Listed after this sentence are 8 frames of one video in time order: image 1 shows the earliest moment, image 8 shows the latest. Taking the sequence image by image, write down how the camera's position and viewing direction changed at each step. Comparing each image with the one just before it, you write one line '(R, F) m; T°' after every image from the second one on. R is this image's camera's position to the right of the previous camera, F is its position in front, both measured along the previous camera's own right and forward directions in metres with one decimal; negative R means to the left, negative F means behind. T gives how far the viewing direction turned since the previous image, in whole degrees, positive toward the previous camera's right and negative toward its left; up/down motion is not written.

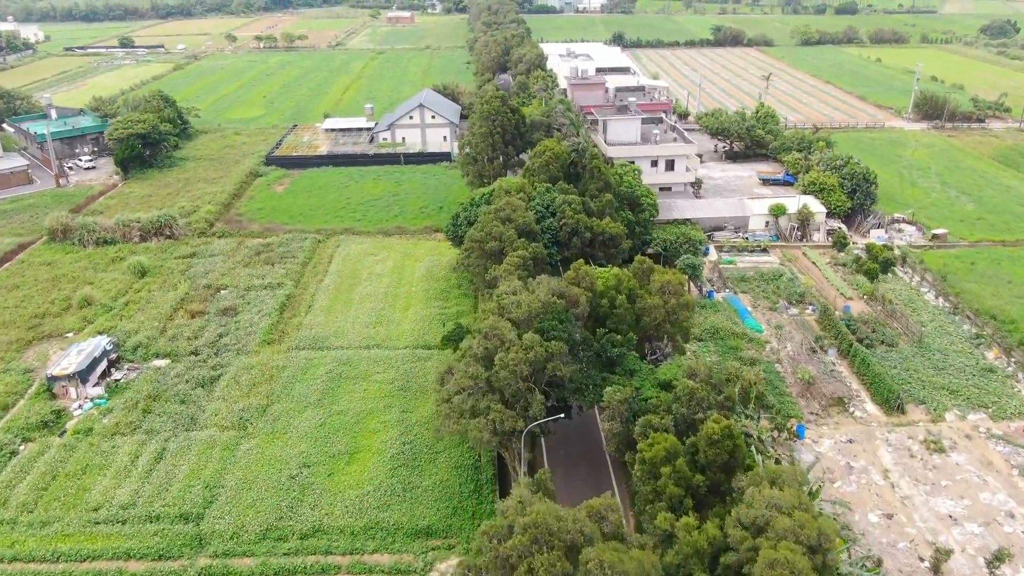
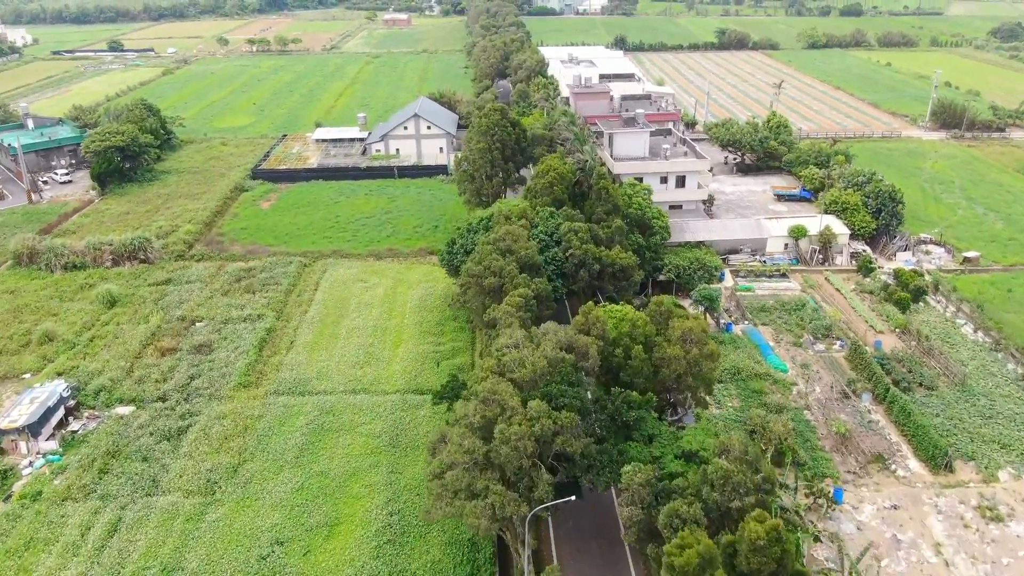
(-0.1, +3.5) m; 0°
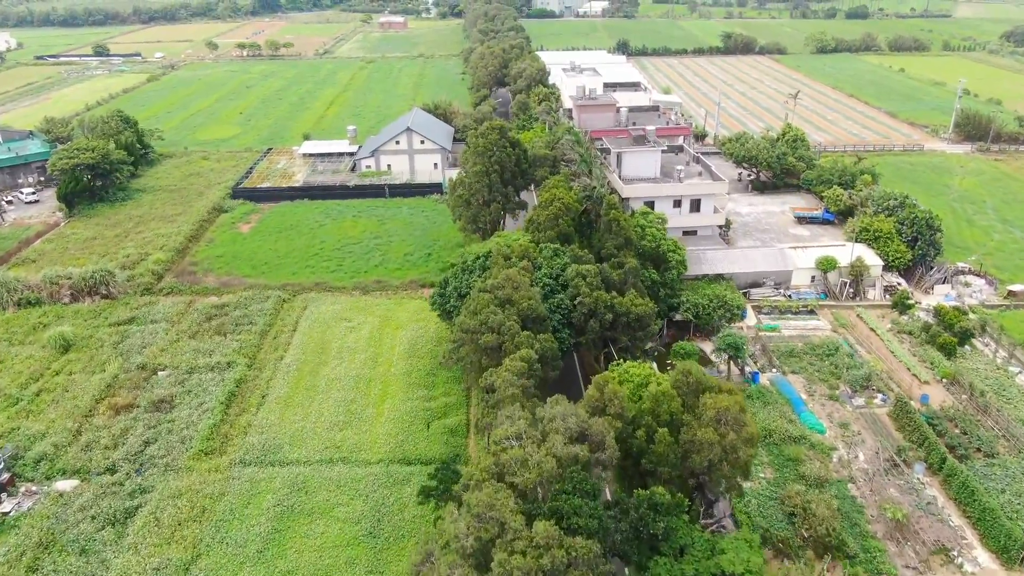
(-0.1, +4.3) m; 0°
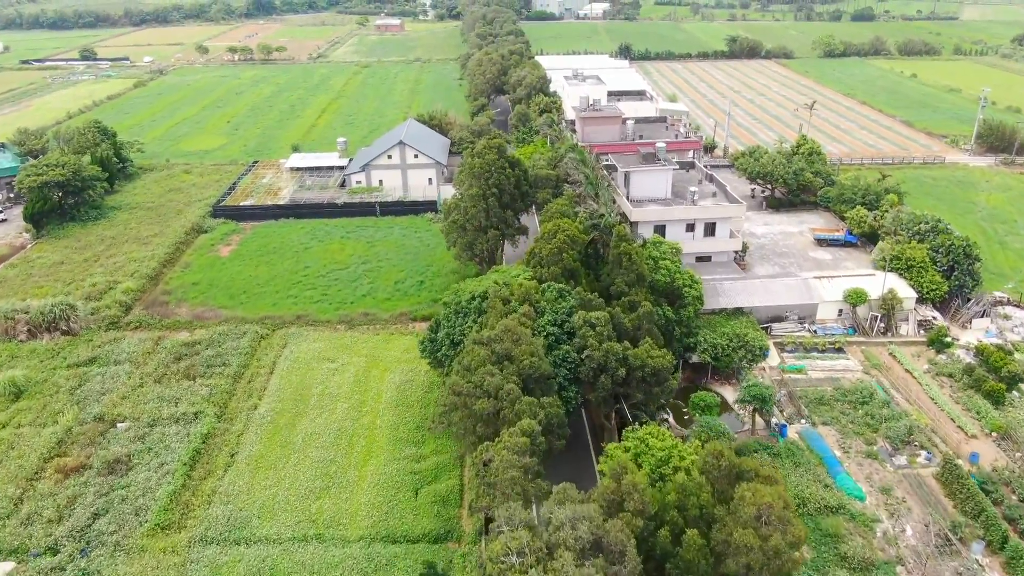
(0.0, +3.7) m; 0°
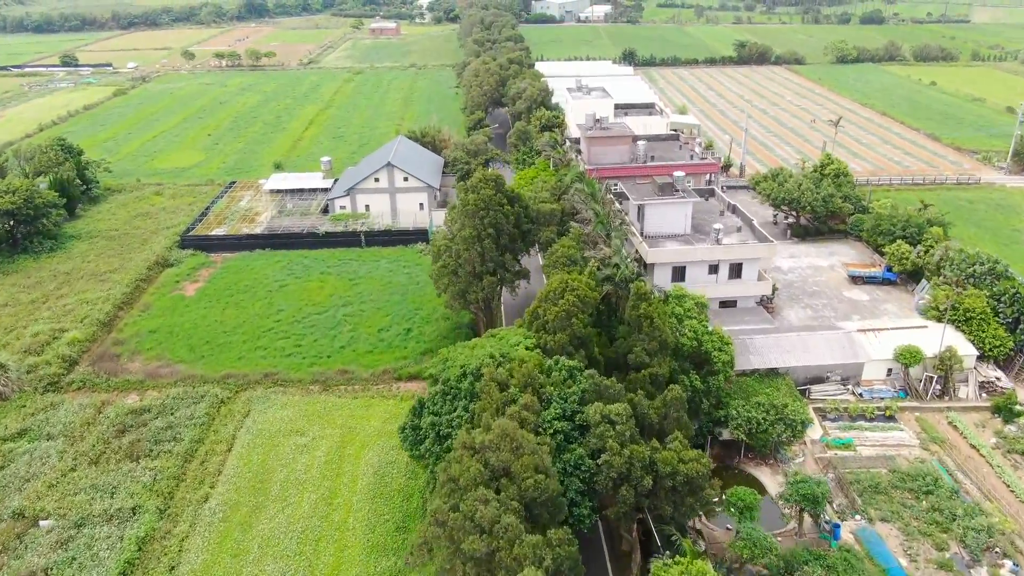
(0.0, +5.2) m; 0°
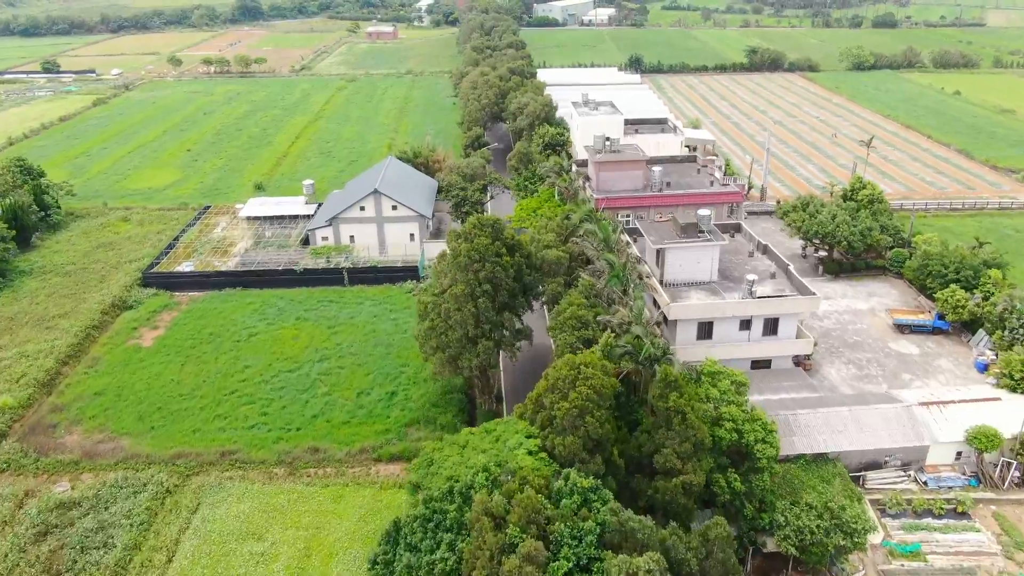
(+0.1, +5.3) m; 0°
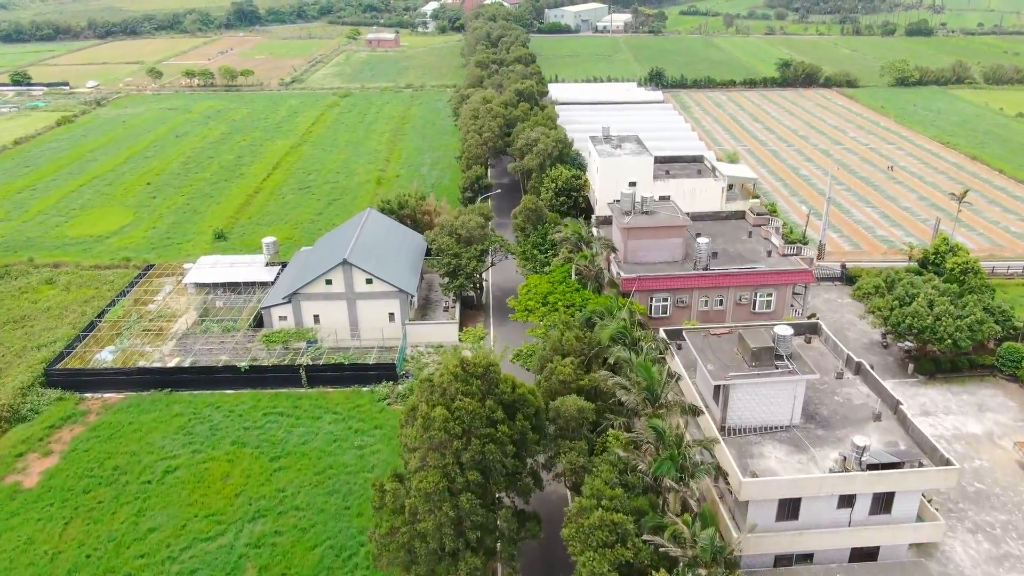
(+0.2, +10.0) m; -1°
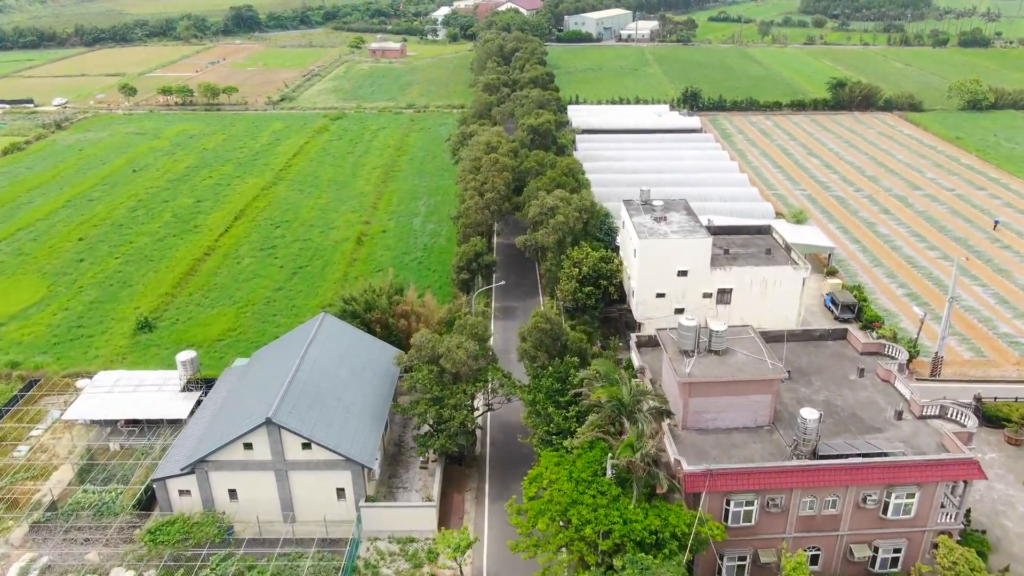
(+0.3, +12.4) m; -1°
